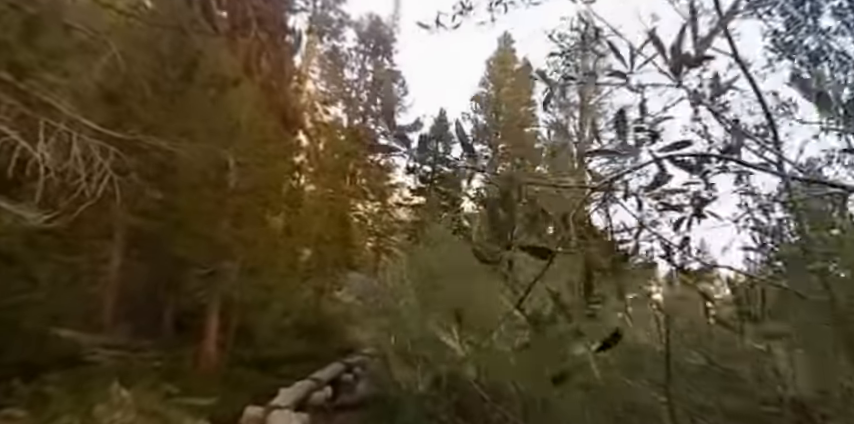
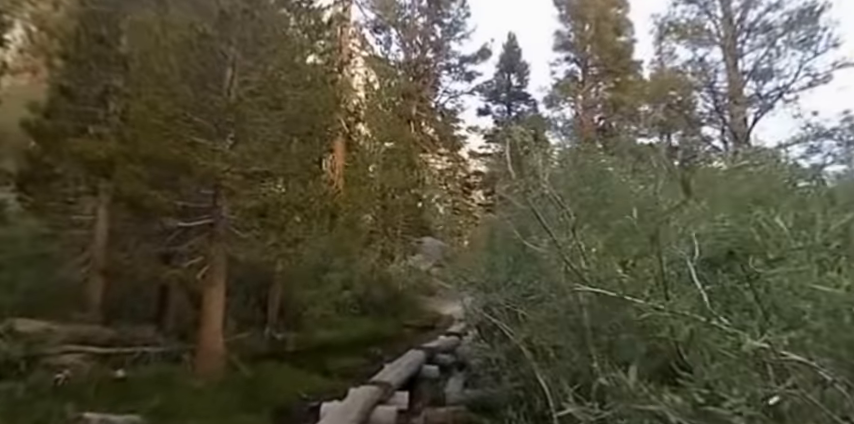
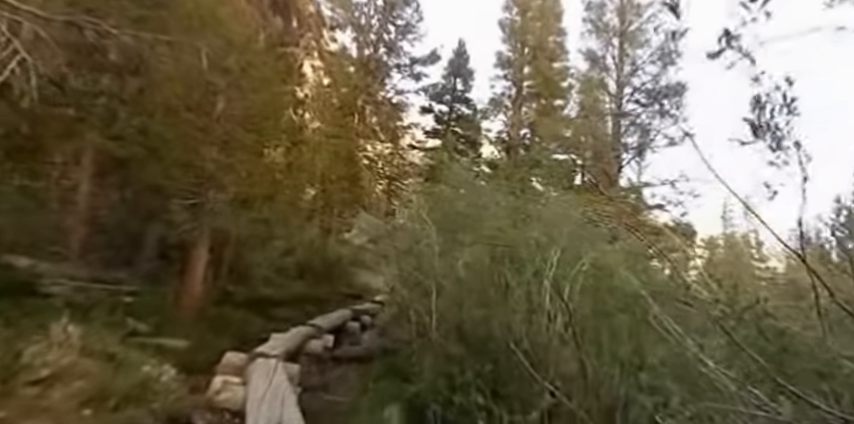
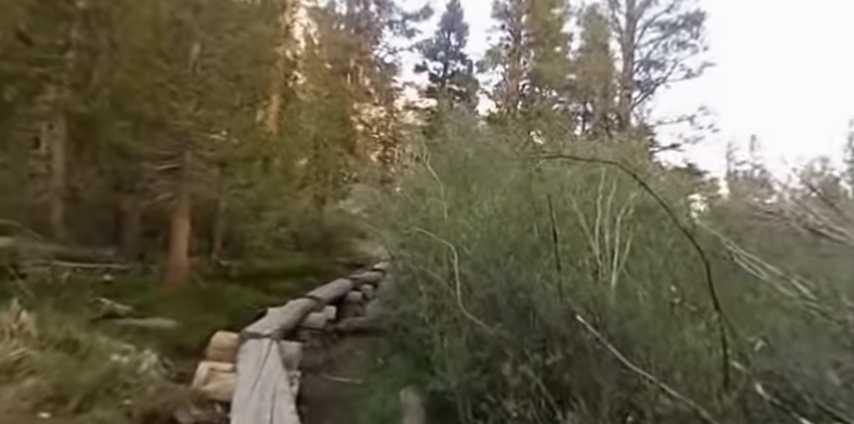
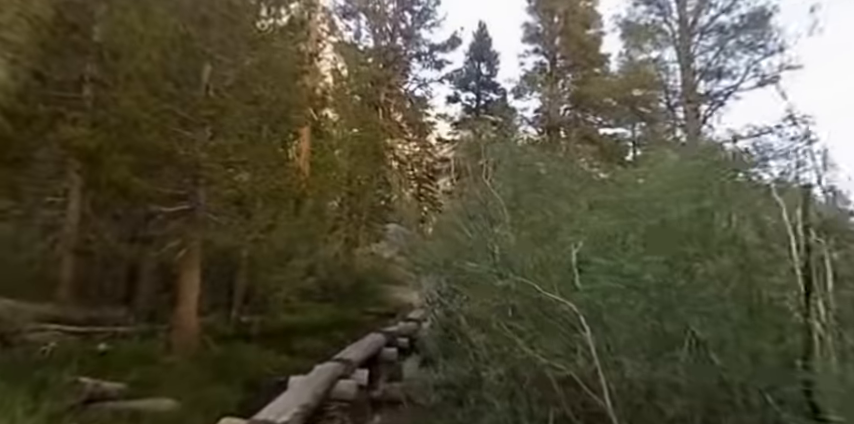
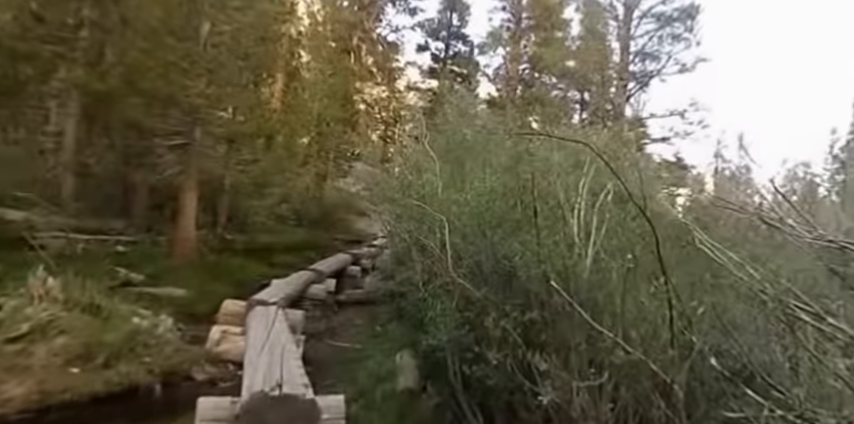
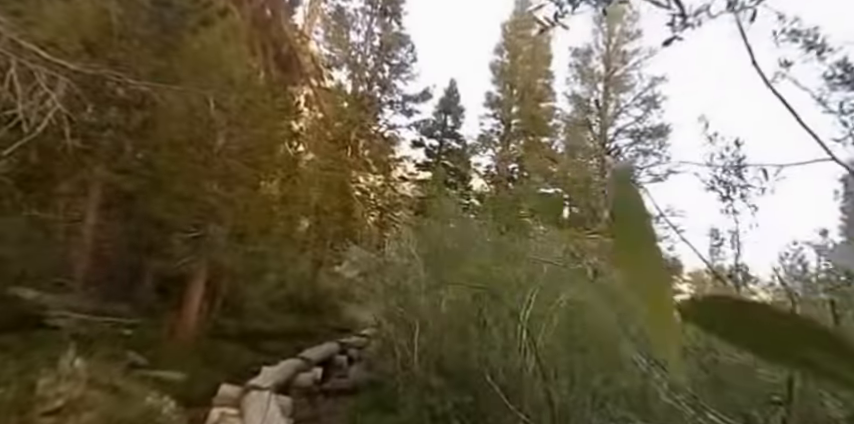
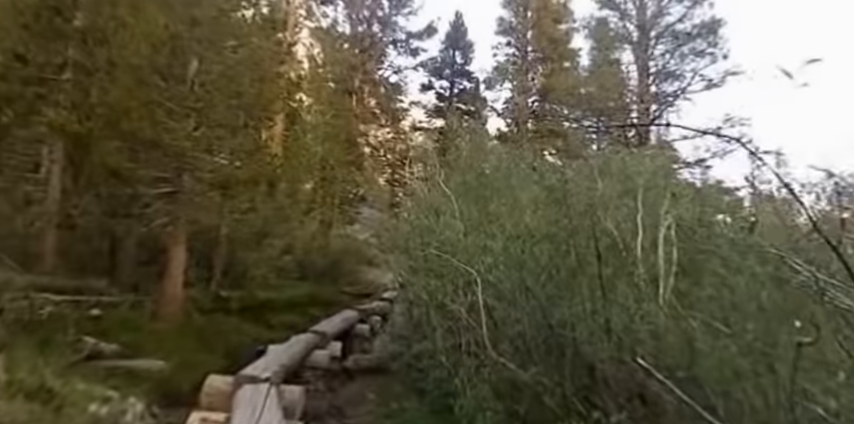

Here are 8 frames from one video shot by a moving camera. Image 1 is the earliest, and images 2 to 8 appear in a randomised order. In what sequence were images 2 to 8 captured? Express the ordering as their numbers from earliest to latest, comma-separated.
7, 3, 6, 4, 8, 5, 2
